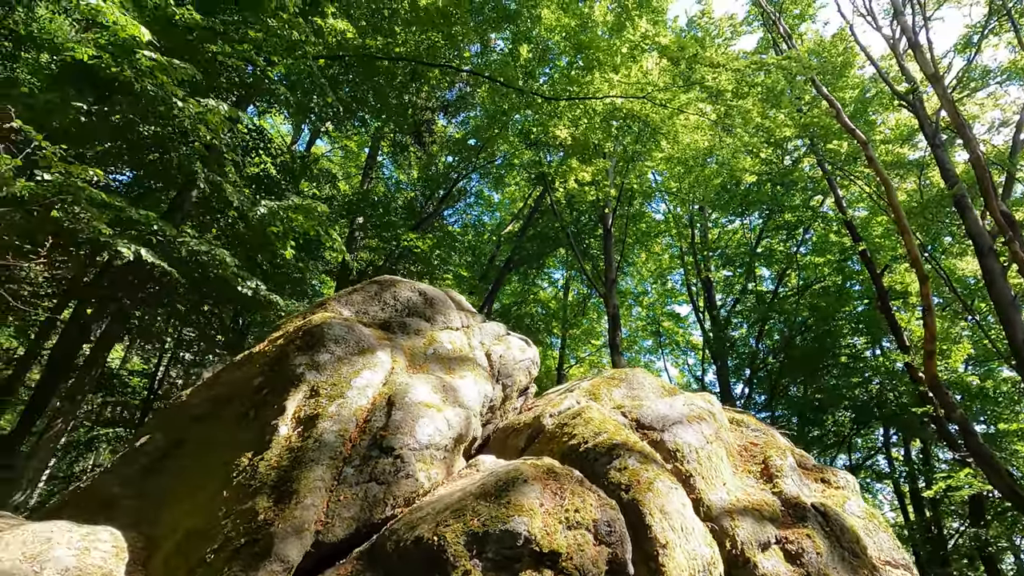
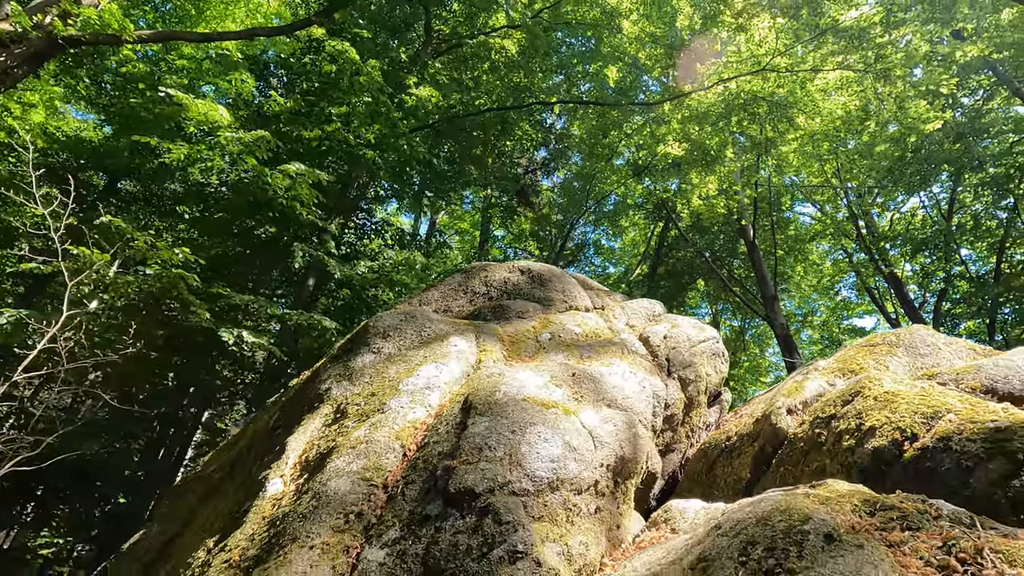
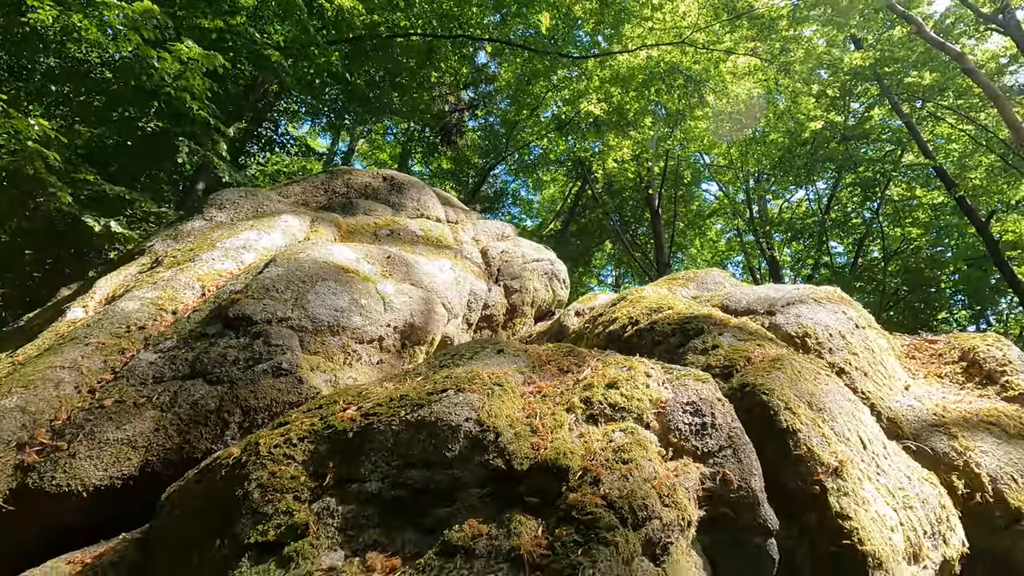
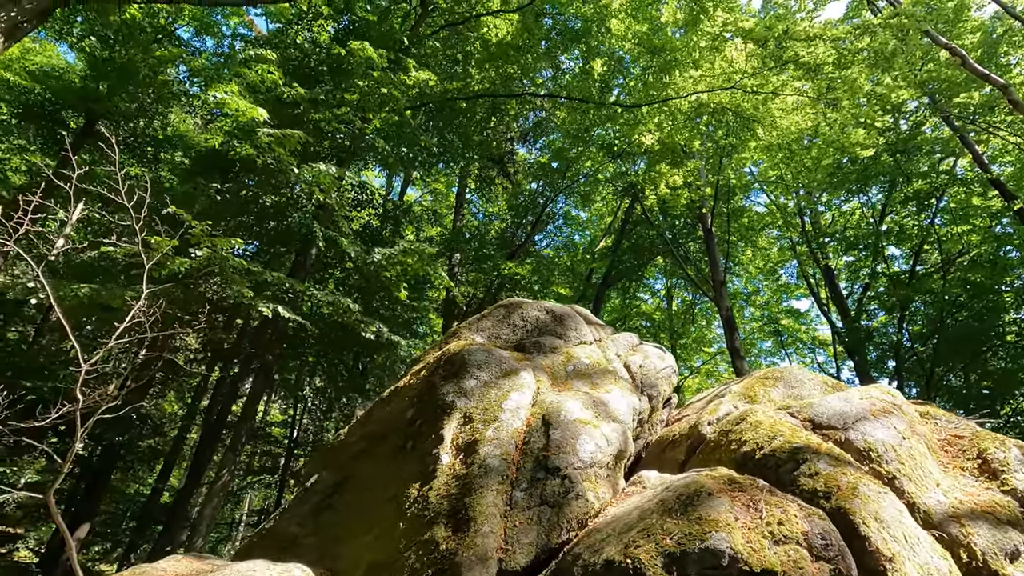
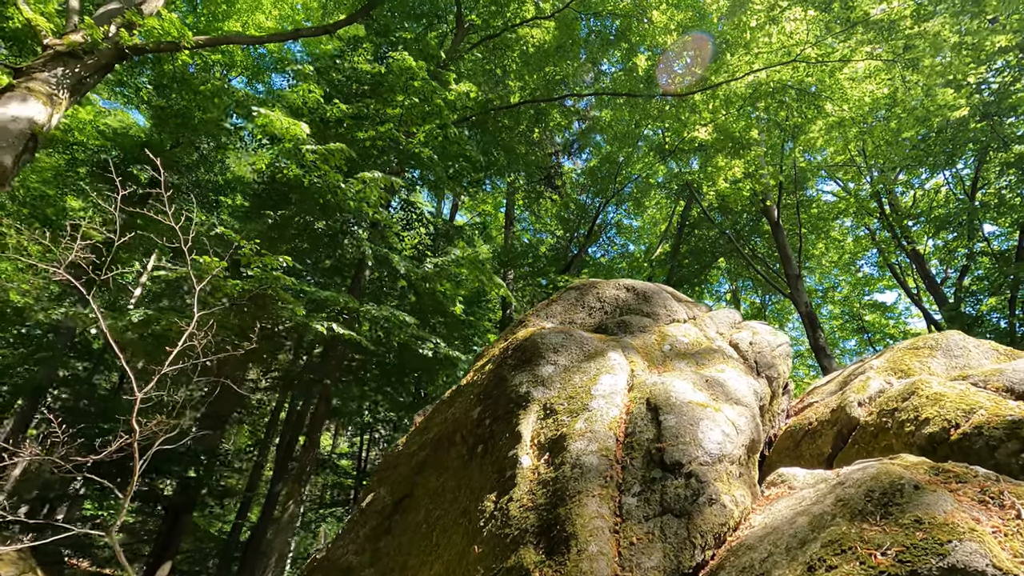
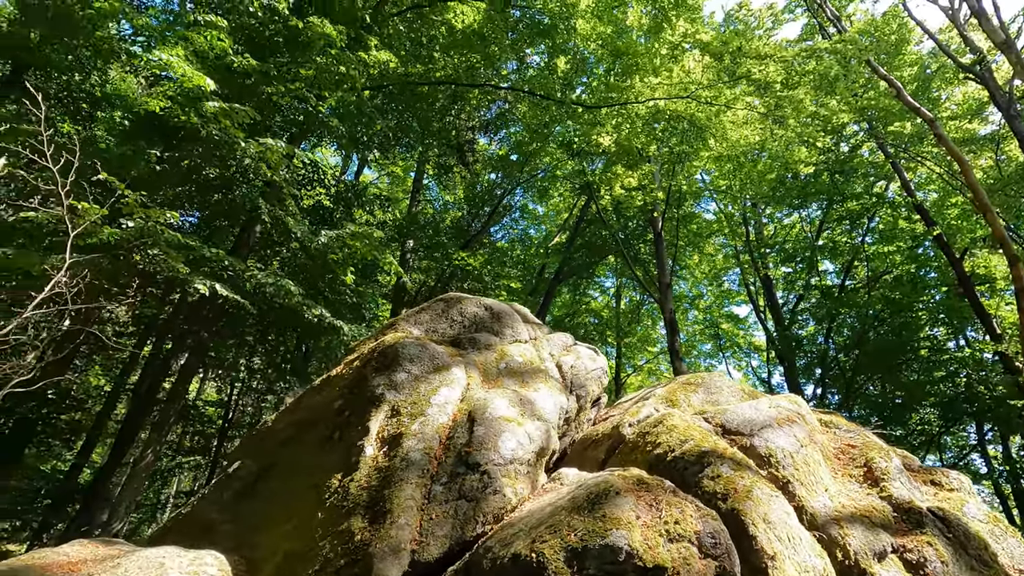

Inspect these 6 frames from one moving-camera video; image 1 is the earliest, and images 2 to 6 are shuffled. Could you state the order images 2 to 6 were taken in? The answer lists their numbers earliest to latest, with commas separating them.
6, 4, 5, 2, 3
